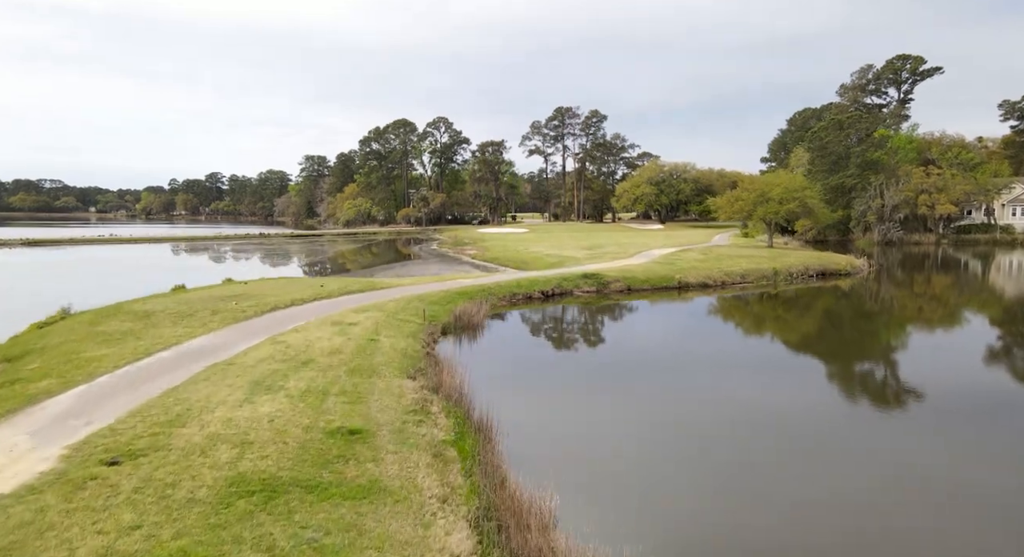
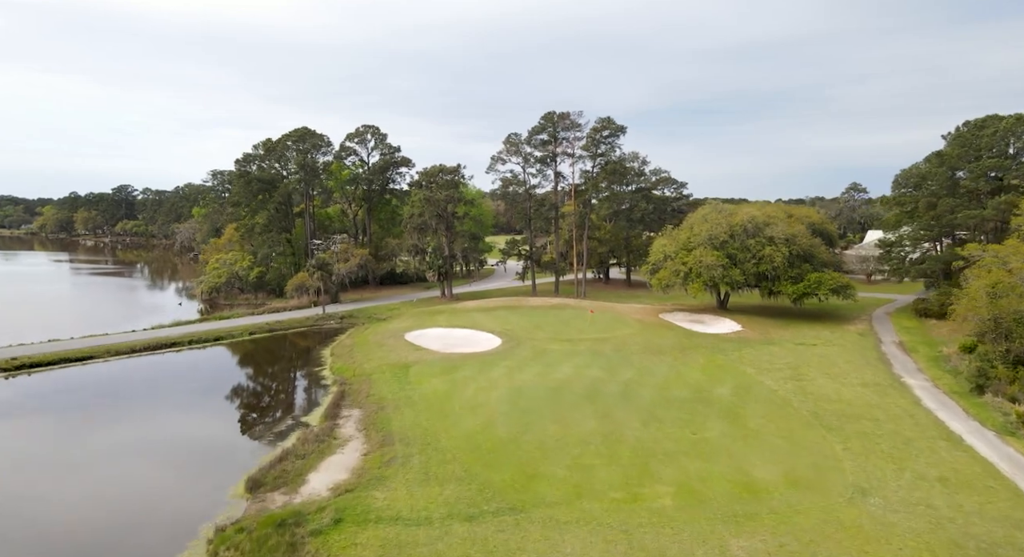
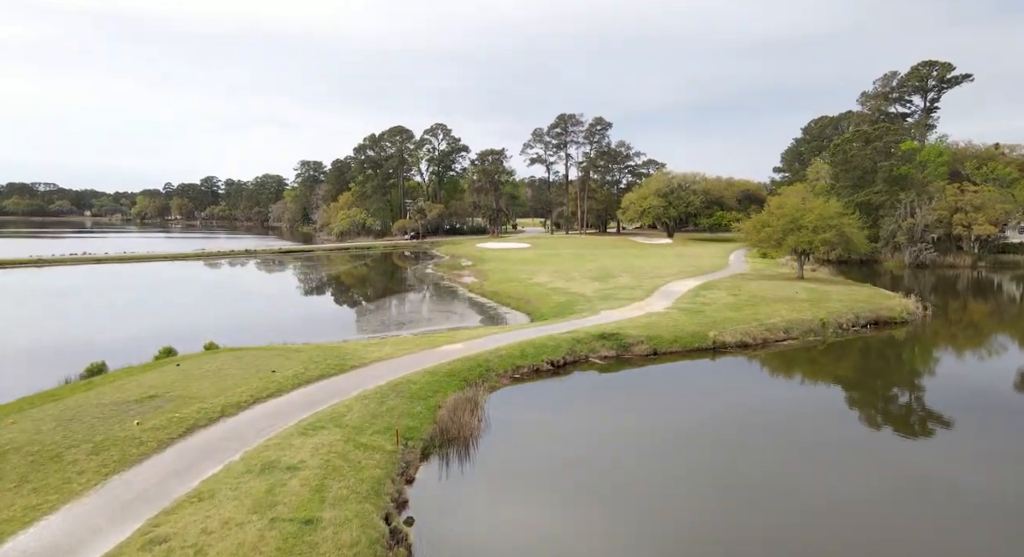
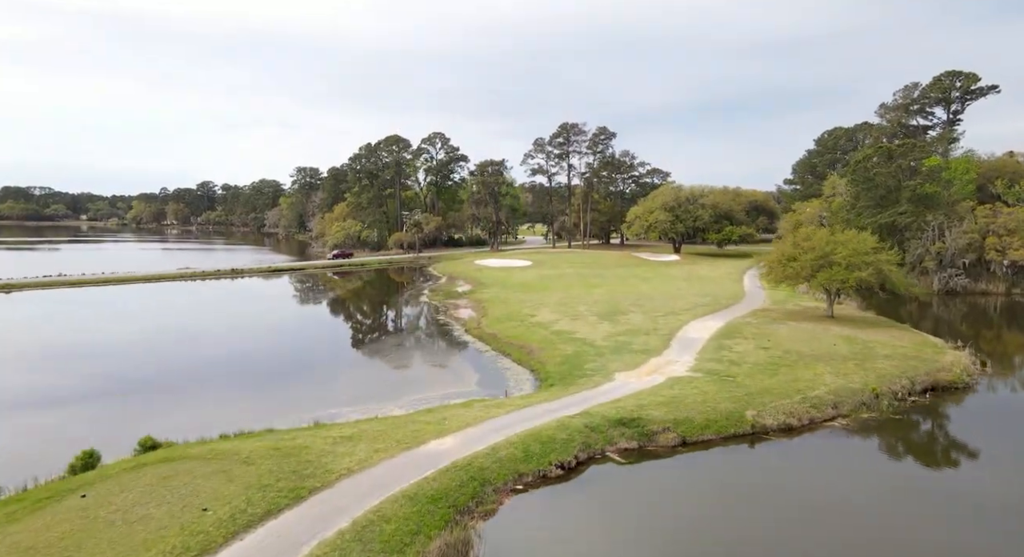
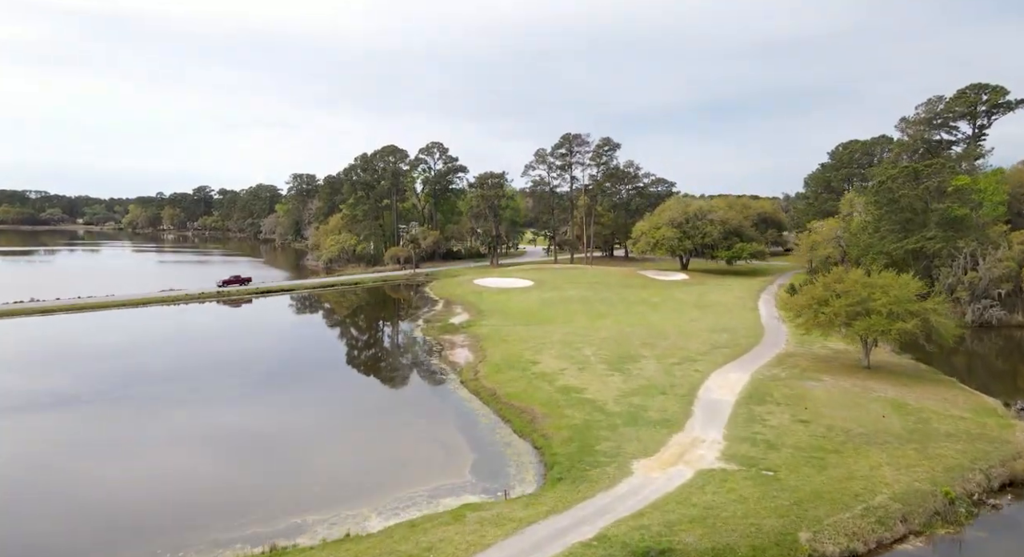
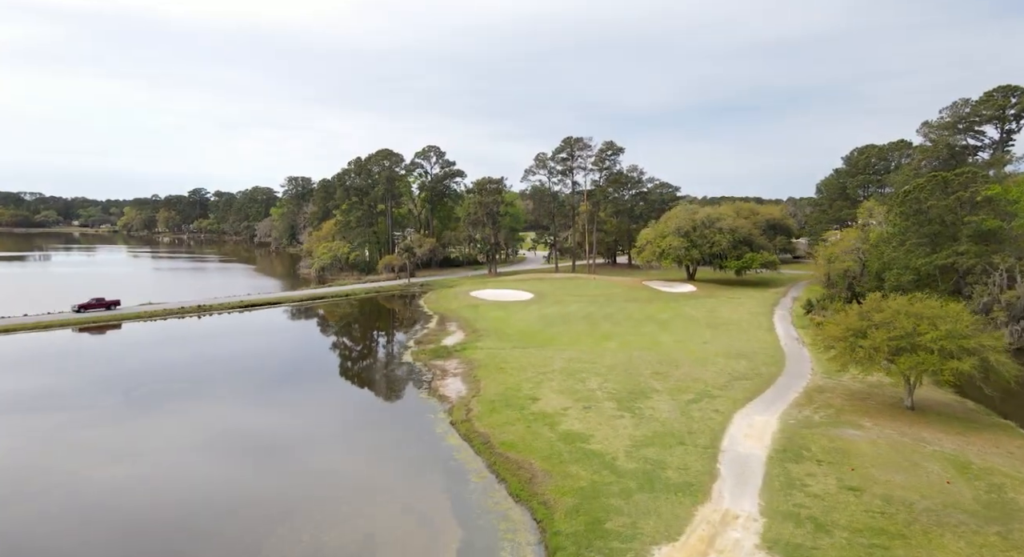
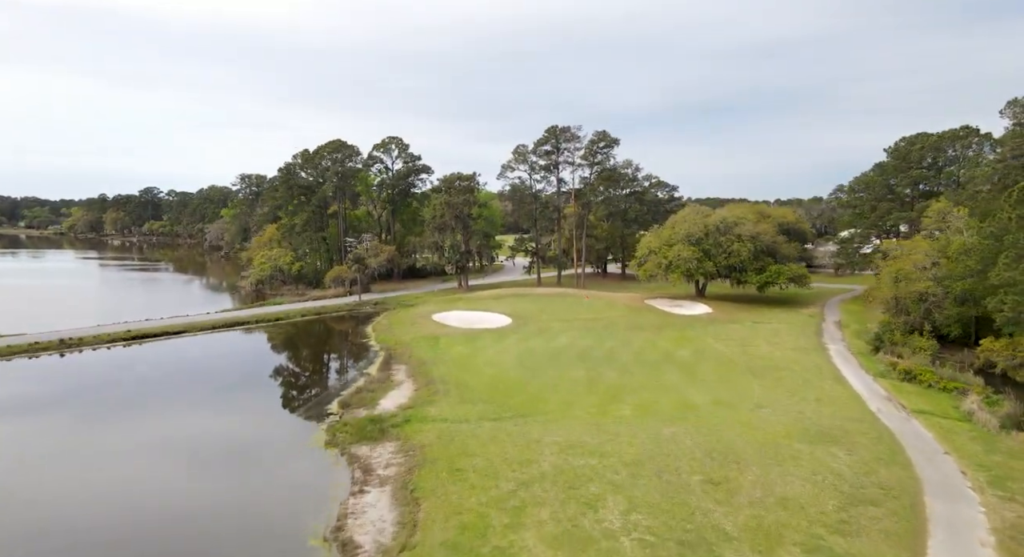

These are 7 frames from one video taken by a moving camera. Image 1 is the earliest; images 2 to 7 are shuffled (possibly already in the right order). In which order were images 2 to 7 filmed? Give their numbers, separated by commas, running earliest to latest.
3, 4, 5, 6, 7, 2
